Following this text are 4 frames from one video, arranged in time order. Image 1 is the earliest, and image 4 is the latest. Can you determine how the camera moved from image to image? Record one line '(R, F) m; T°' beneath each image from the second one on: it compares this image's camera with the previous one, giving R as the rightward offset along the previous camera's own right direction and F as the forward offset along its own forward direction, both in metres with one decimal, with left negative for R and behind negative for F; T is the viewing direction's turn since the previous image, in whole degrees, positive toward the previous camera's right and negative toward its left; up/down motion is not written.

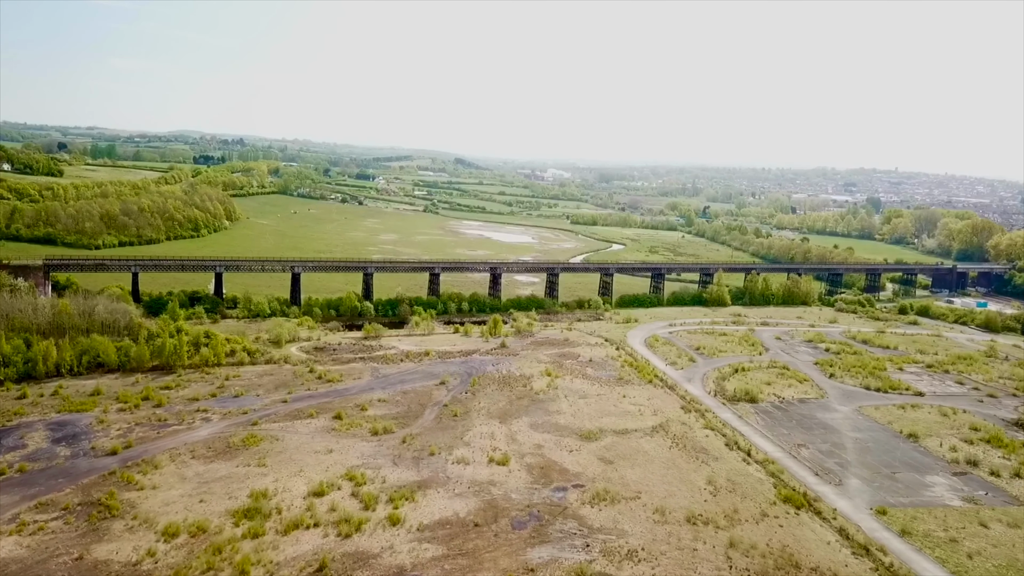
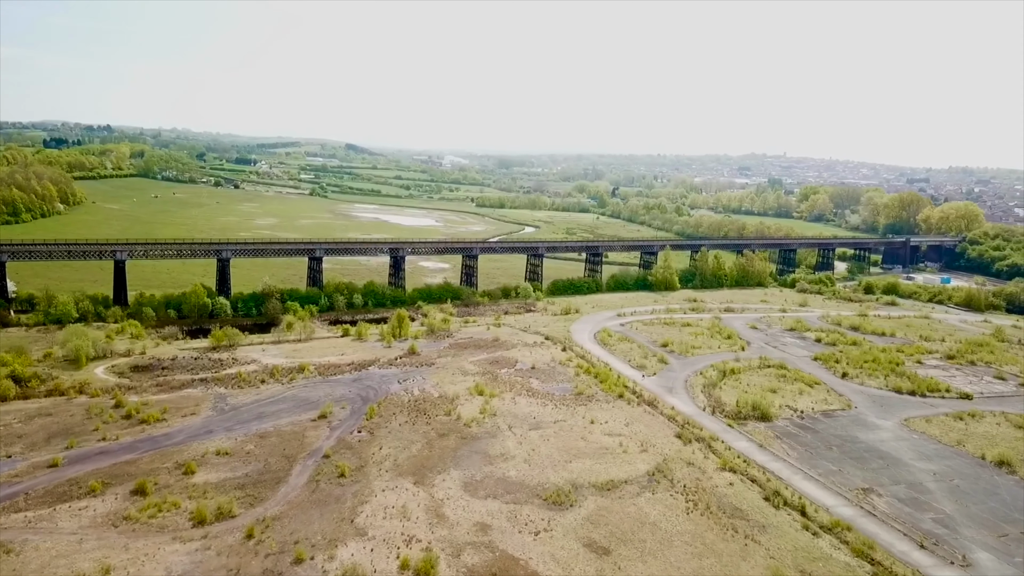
(-0.6, +14.7) m; +7°
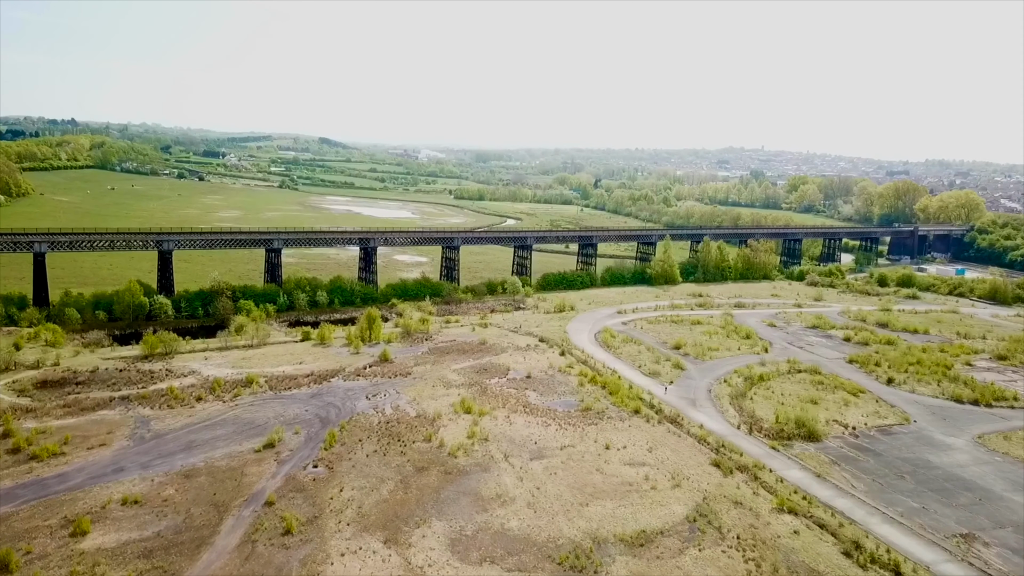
(-0.5, +6.2) m; +2°
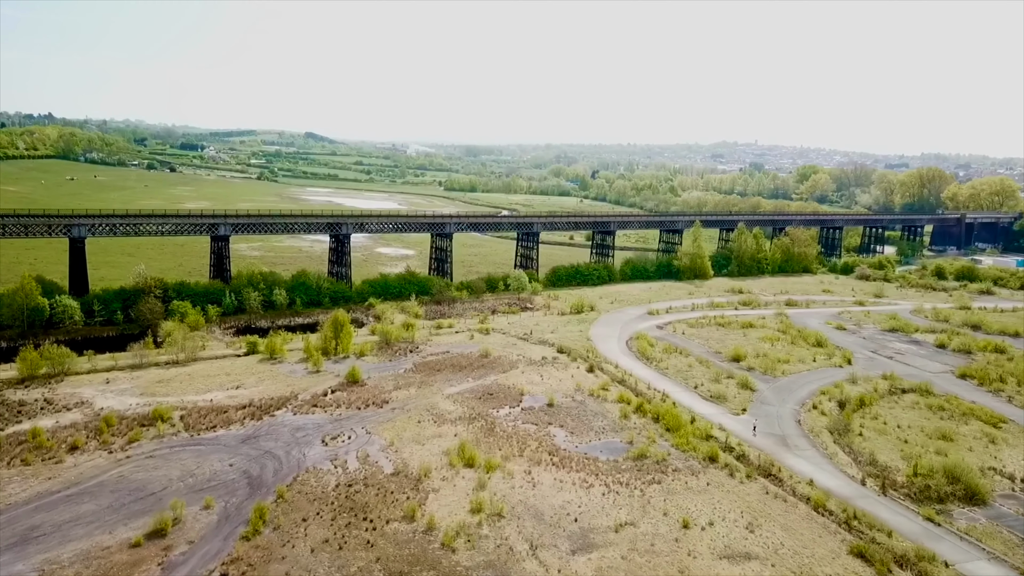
(-0.7, +8.9) m; +1°
